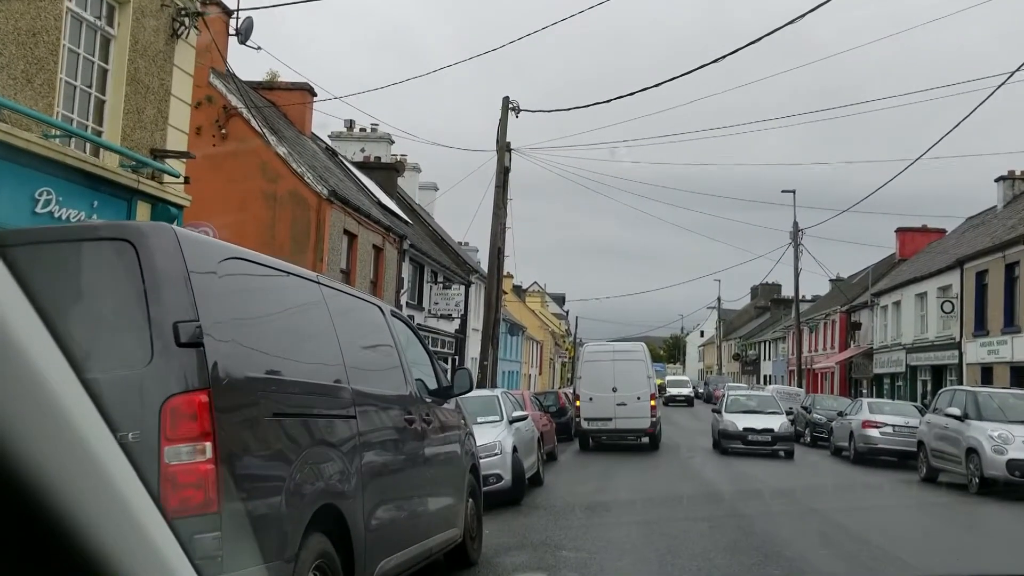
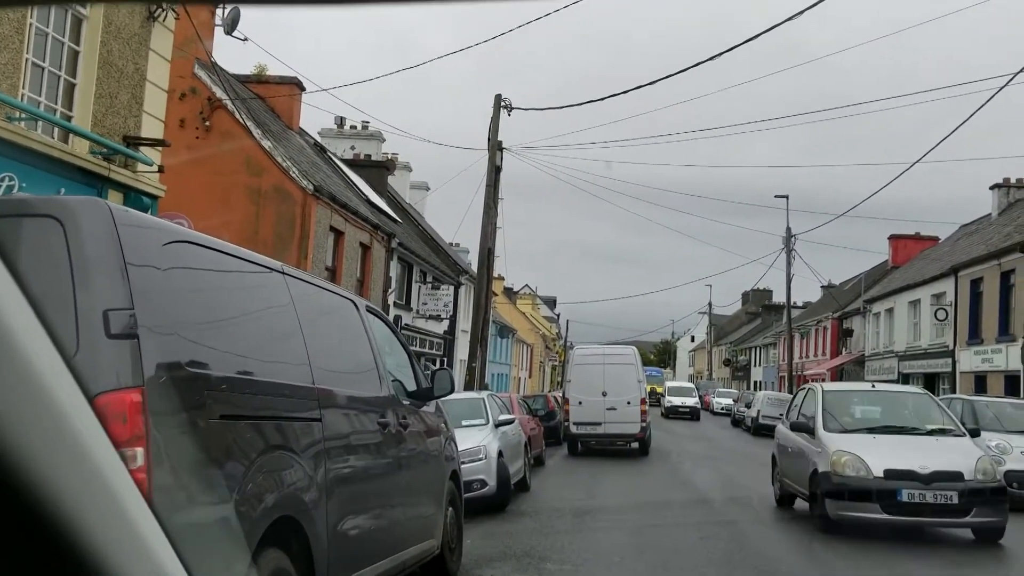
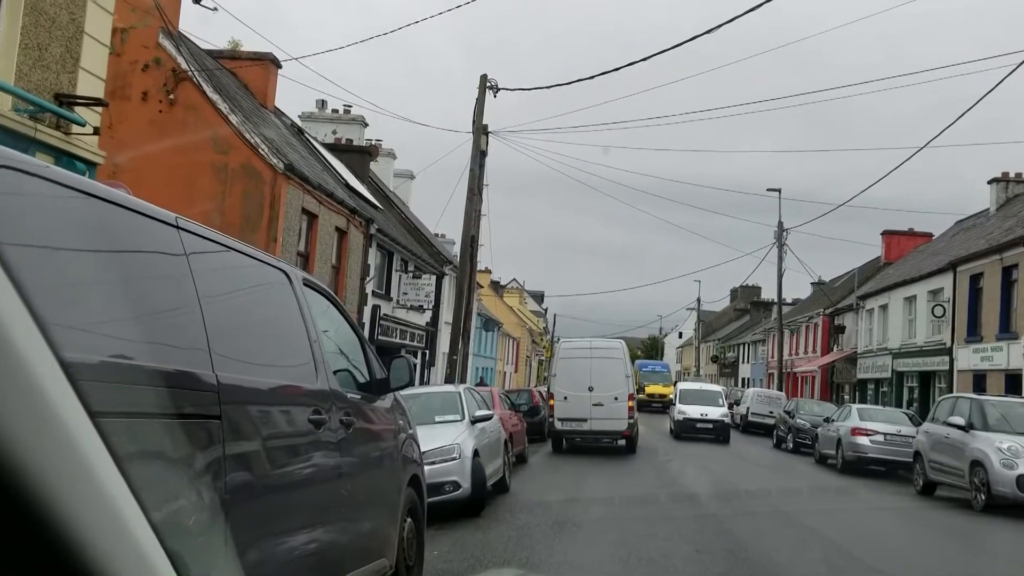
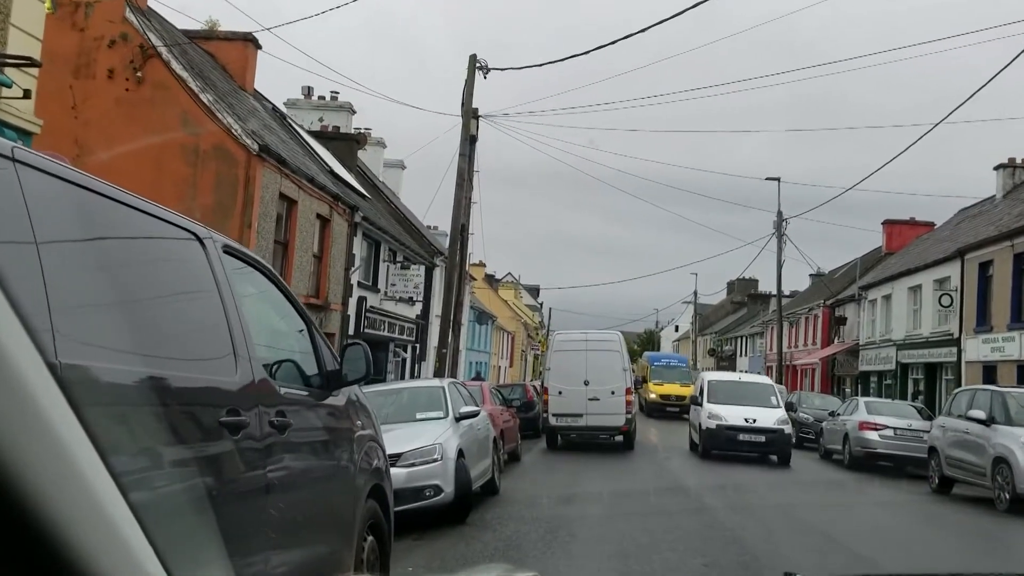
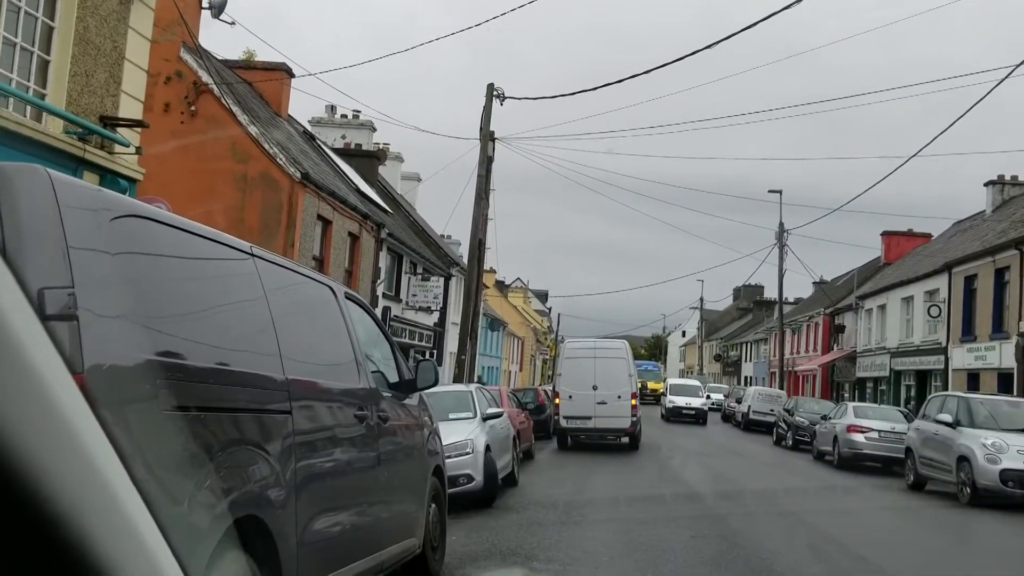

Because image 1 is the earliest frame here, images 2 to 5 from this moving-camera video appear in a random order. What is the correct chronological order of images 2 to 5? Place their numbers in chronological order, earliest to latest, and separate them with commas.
2, 5, 3, 4
